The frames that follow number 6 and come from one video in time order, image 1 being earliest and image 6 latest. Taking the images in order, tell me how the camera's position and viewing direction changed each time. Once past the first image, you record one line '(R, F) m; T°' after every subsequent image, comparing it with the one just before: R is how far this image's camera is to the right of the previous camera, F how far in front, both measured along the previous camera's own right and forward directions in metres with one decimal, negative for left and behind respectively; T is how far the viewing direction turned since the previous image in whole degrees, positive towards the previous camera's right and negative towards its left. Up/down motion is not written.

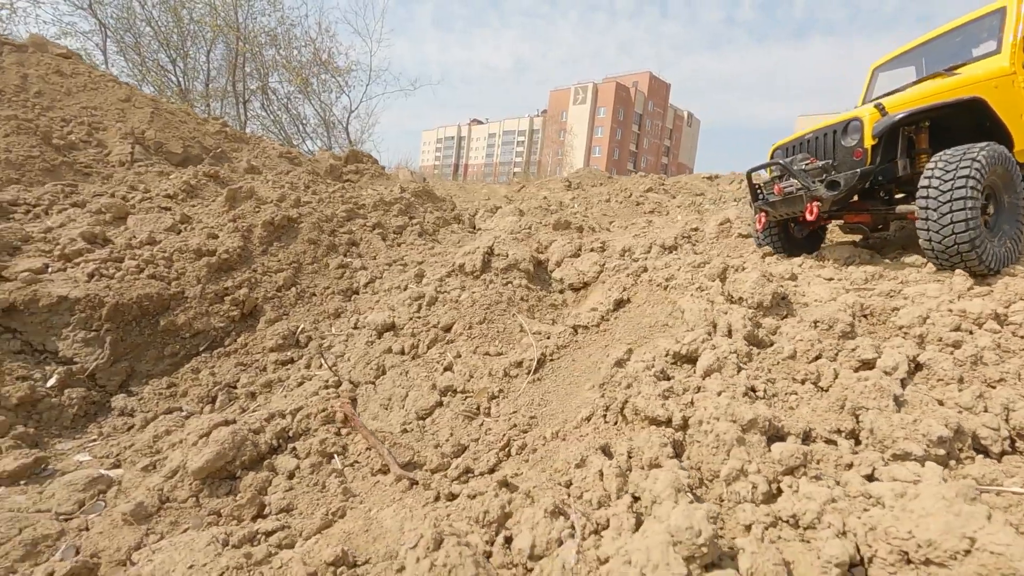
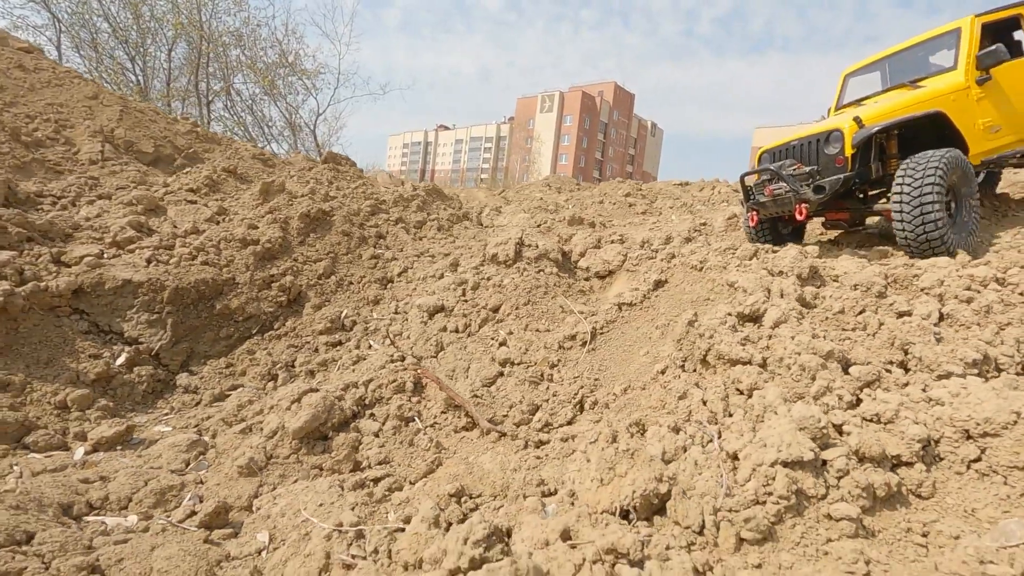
(-0.6, -0.3) m; +4°
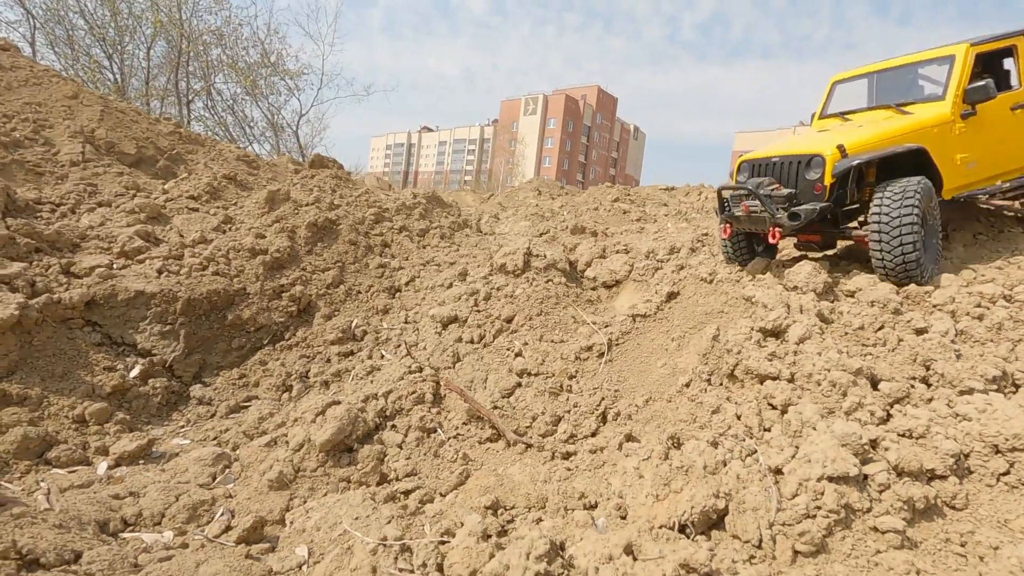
(-0.2, -0.1) m; +2°
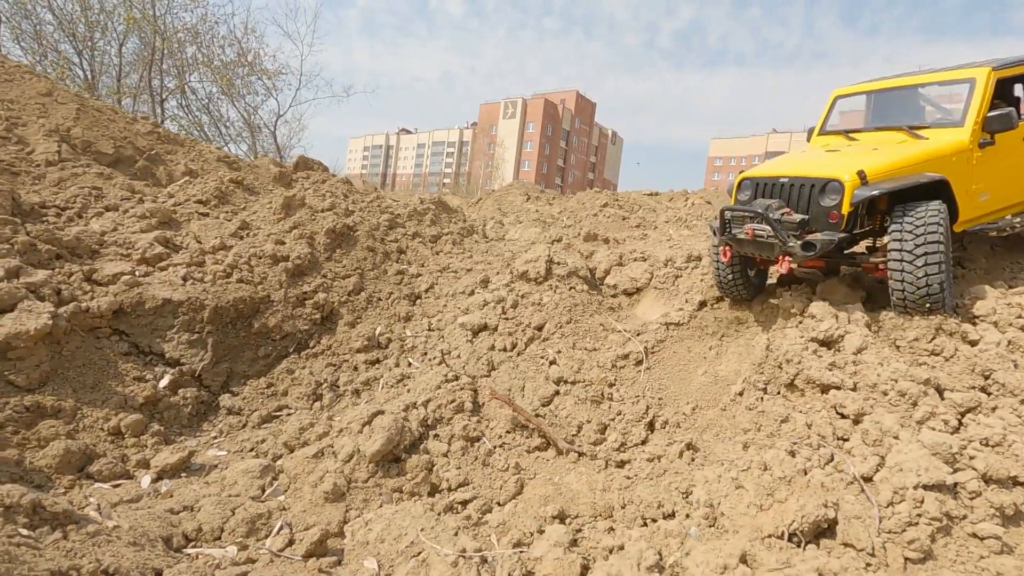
(-0.4, 0.0) m; +2°
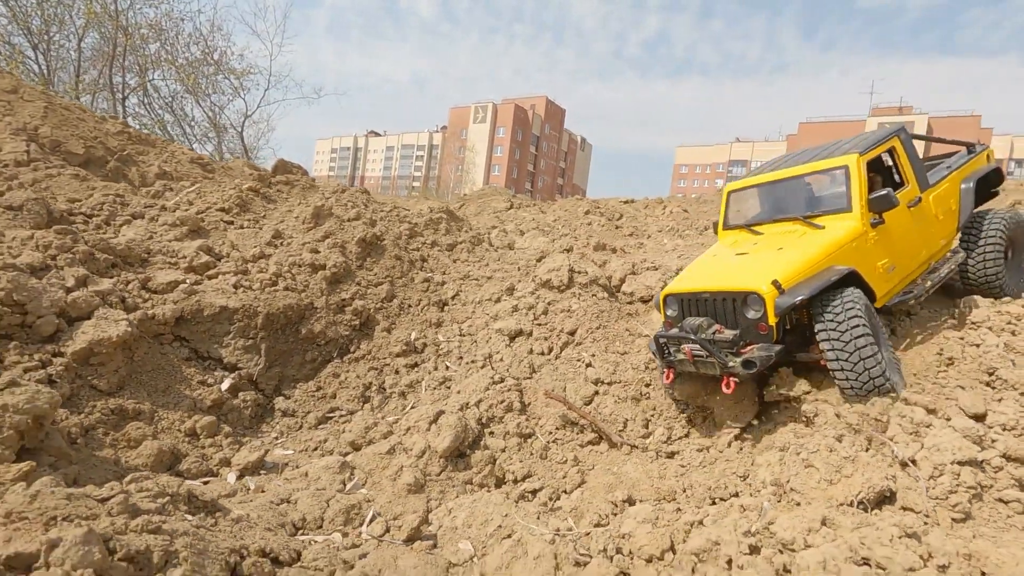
(-0.5, -0.3) m; +3°
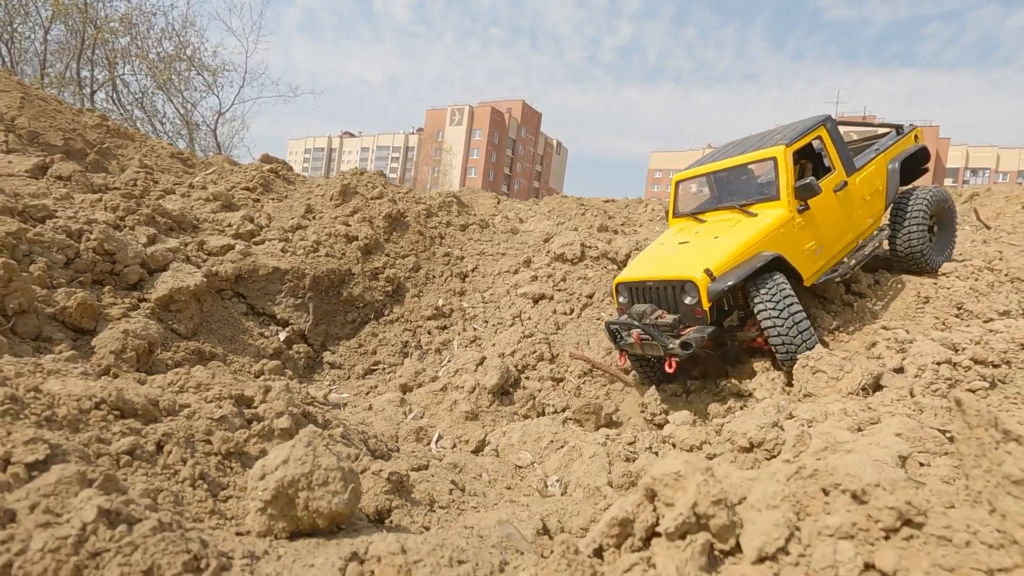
(-0.4, -0.4) m; +3°
